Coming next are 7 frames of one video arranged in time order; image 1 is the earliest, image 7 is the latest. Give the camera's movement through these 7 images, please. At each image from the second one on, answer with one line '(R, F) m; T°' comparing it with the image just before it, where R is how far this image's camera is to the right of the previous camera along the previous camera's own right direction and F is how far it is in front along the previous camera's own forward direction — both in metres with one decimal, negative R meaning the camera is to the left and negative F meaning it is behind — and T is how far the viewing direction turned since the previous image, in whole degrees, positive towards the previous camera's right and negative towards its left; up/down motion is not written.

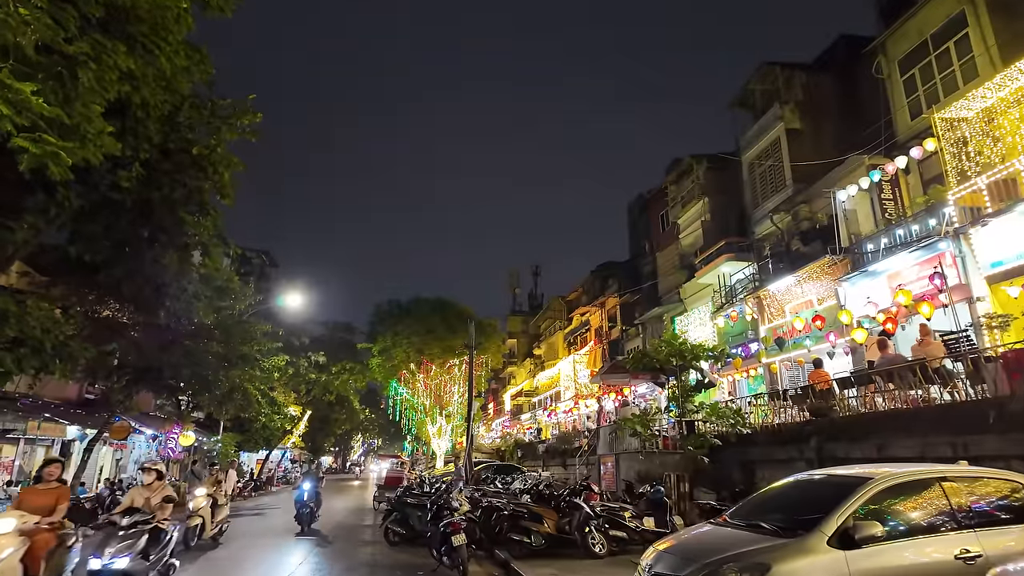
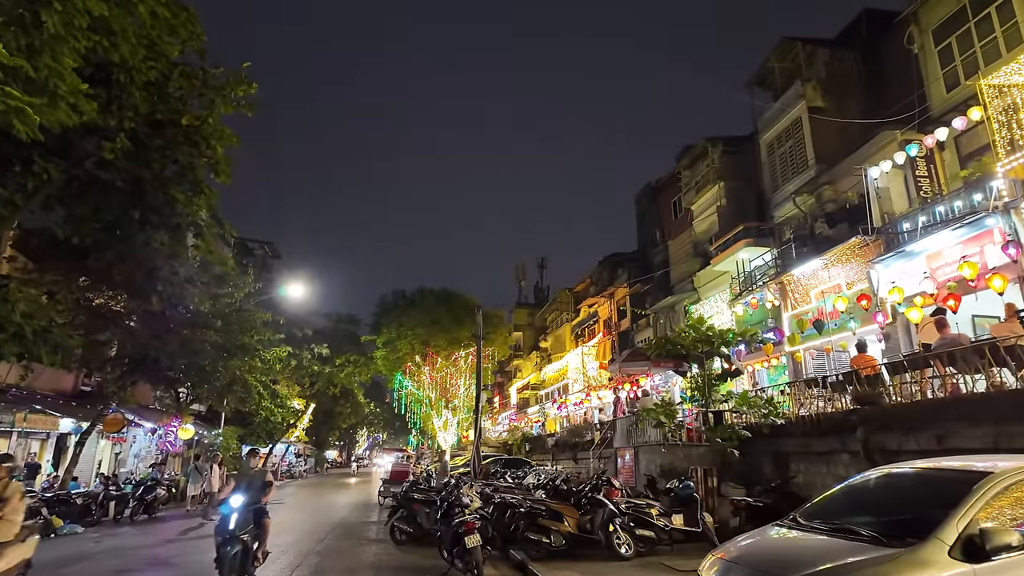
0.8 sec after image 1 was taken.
(-0.2, +0.7) m; 0°
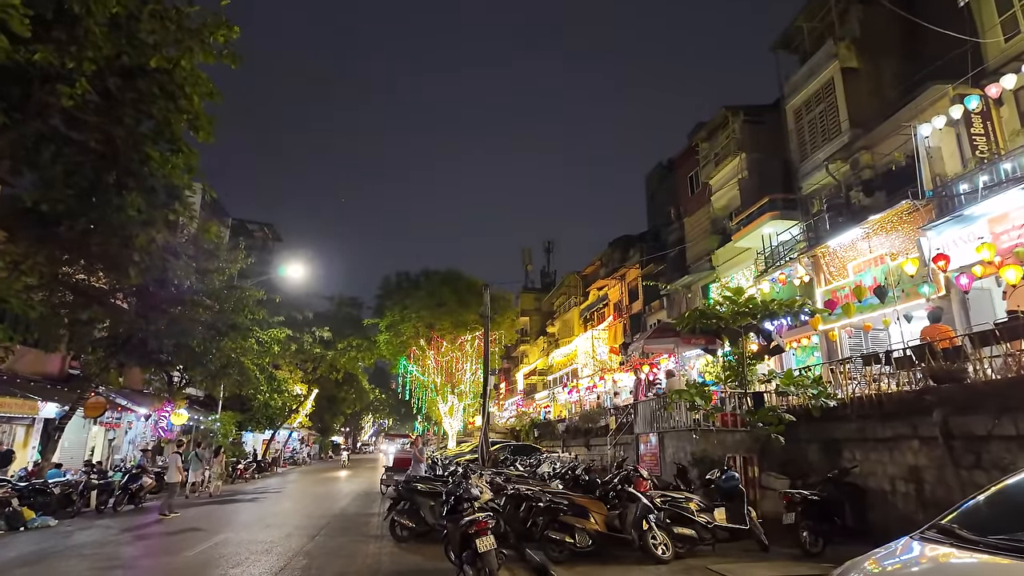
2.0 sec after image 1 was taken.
(-0.1, +1.1) m; 0°
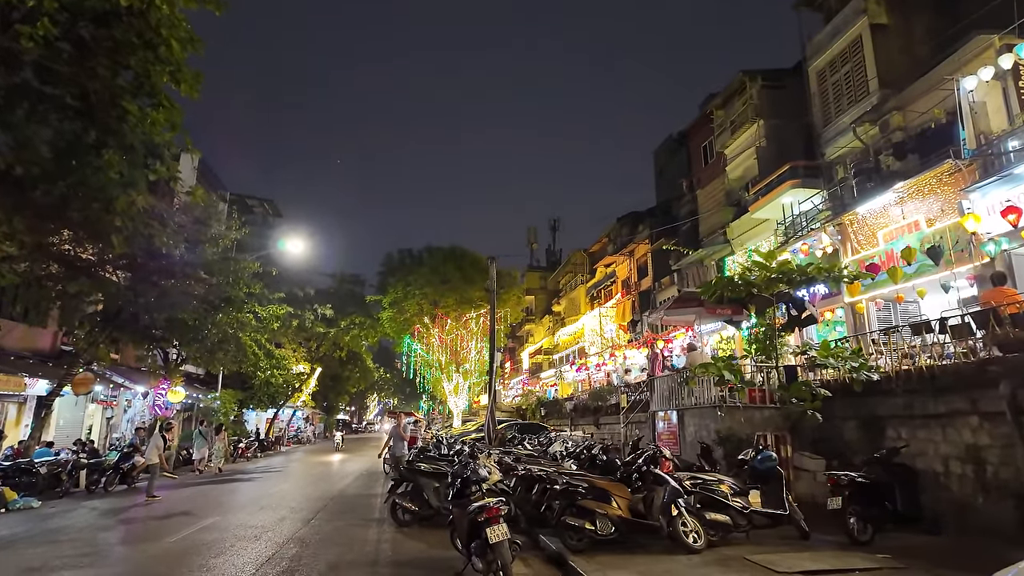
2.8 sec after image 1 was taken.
(-0.1, +0.8) m; 0°
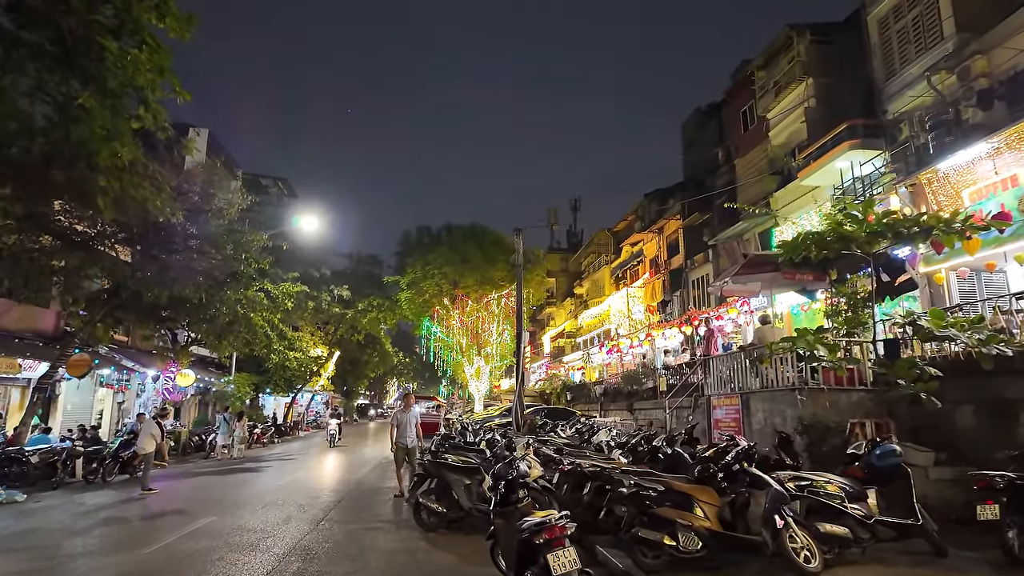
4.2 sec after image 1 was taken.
(-0.3, +1.3) m; -2°
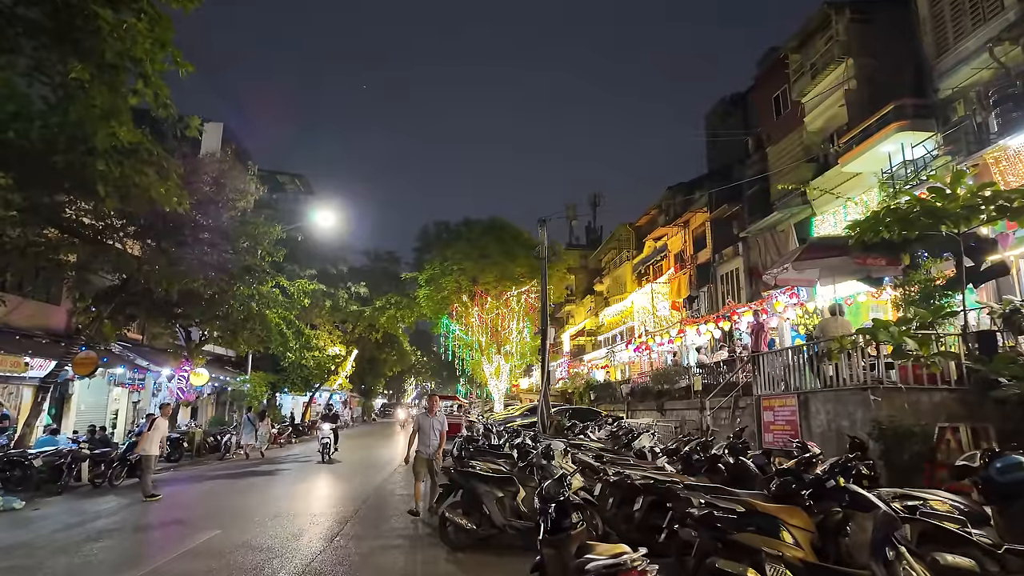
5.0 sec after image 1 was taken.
(-0.2, +0.8) m; -2°
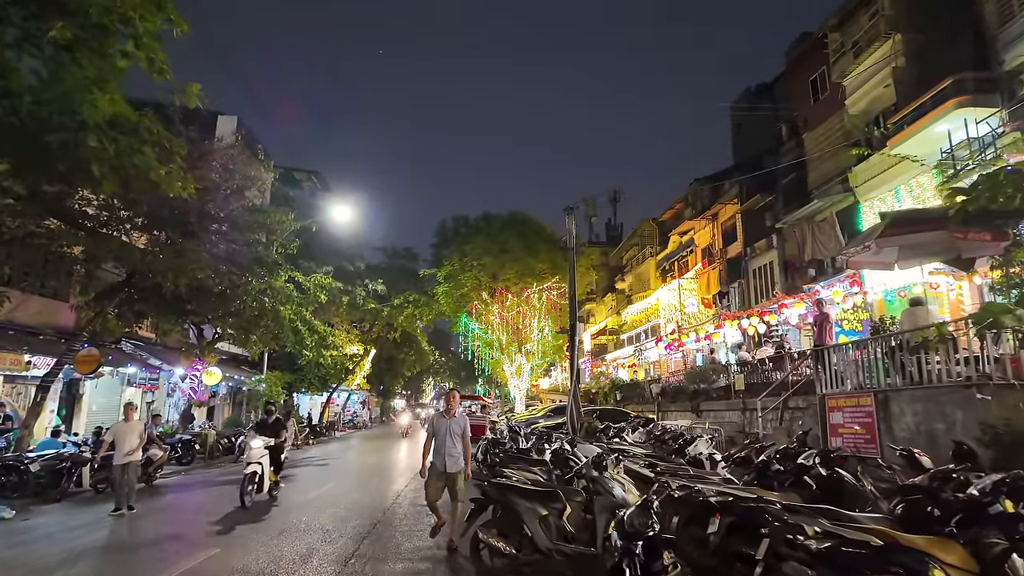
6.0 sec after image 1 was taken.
(-0.2, +0.9) m; -2°
